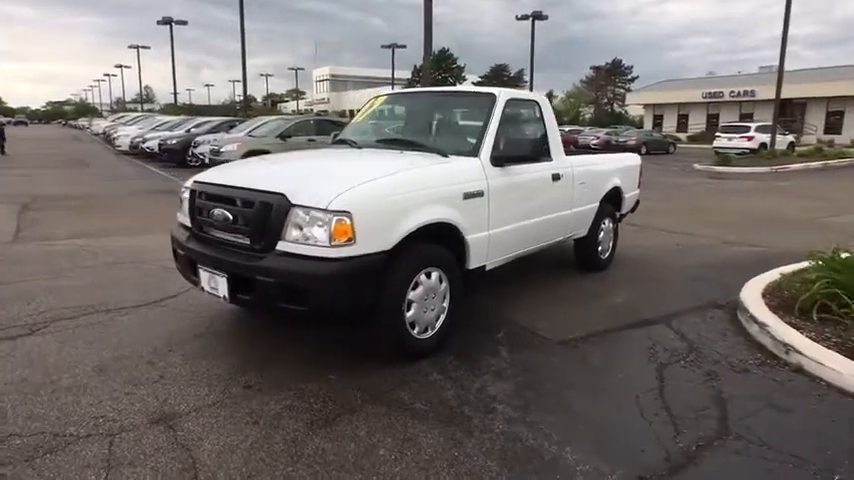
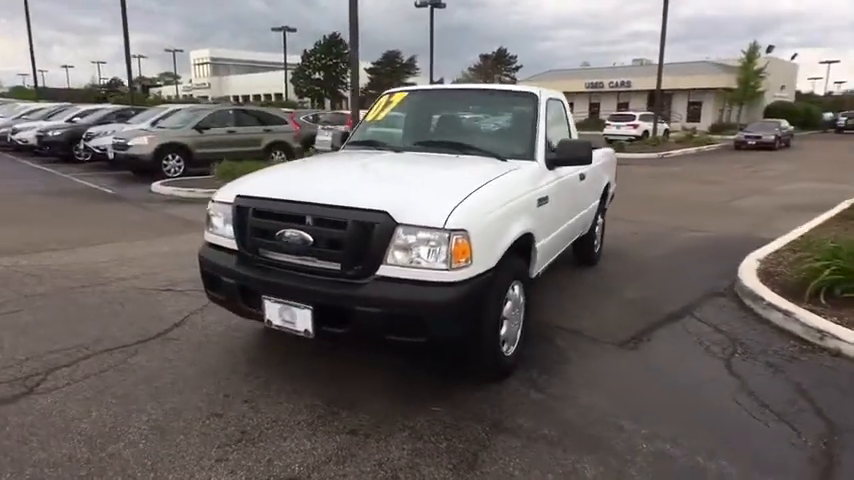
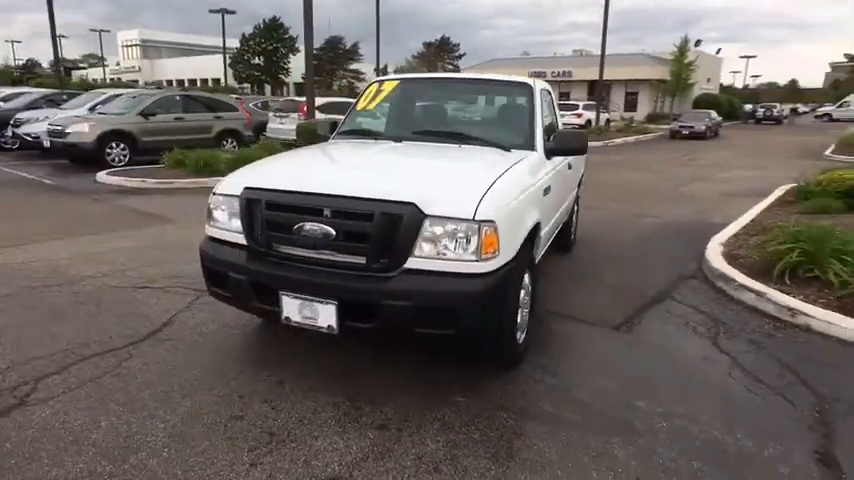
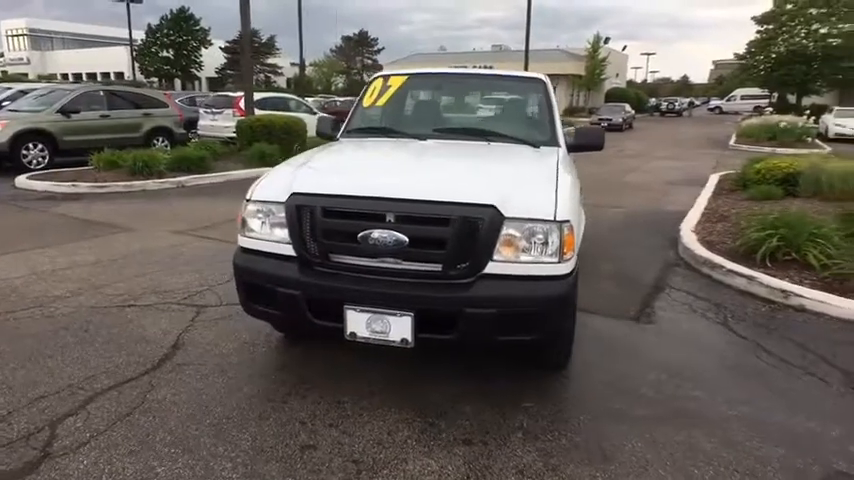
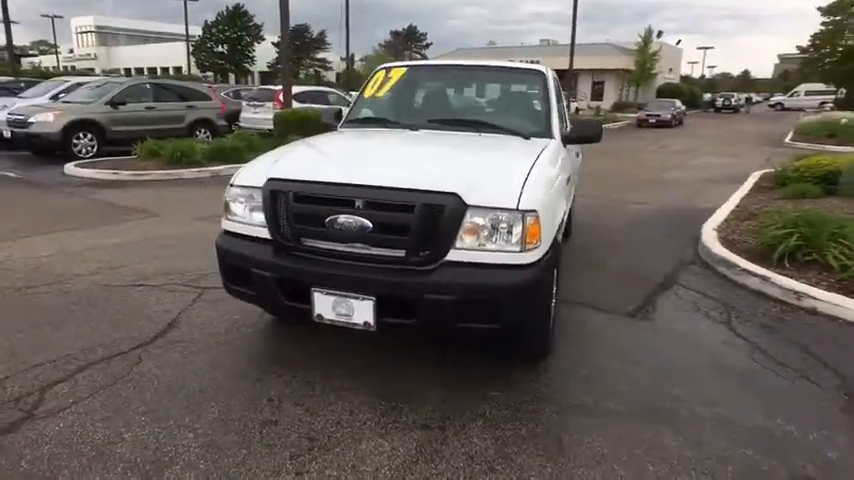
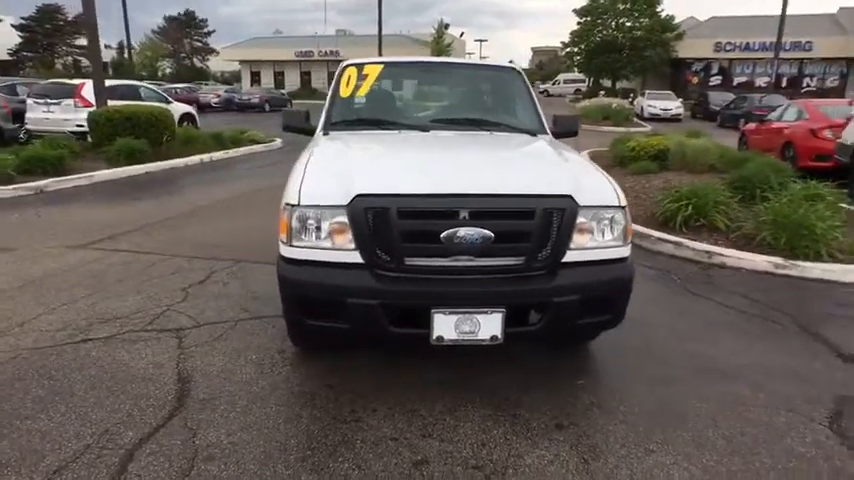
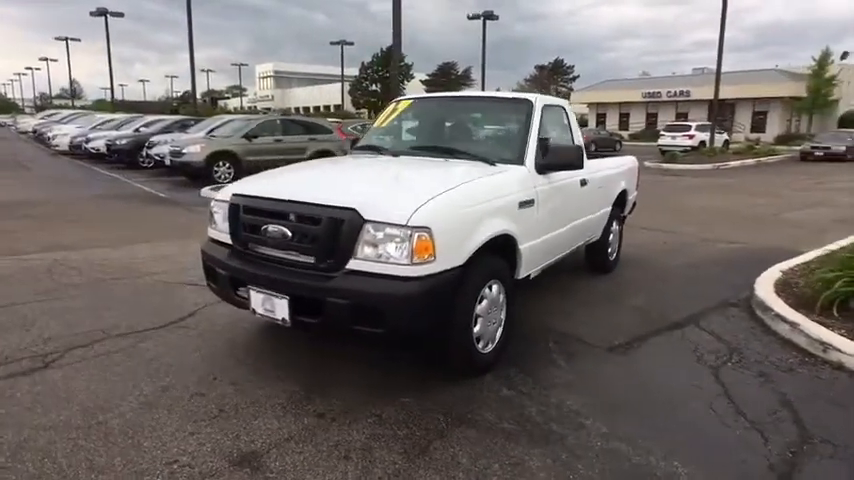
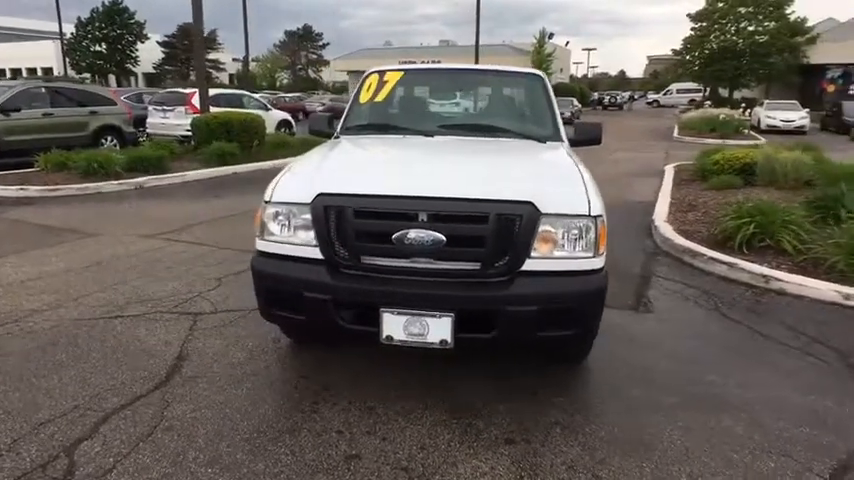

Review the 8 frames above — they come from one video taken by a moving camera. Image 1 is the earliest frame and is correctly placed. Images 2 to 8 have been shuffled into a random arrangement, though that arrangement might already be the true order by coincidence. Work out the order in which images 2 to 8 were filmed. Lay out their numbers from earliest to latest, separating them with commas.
7, 2, 3, 5, 4, 8, 6
